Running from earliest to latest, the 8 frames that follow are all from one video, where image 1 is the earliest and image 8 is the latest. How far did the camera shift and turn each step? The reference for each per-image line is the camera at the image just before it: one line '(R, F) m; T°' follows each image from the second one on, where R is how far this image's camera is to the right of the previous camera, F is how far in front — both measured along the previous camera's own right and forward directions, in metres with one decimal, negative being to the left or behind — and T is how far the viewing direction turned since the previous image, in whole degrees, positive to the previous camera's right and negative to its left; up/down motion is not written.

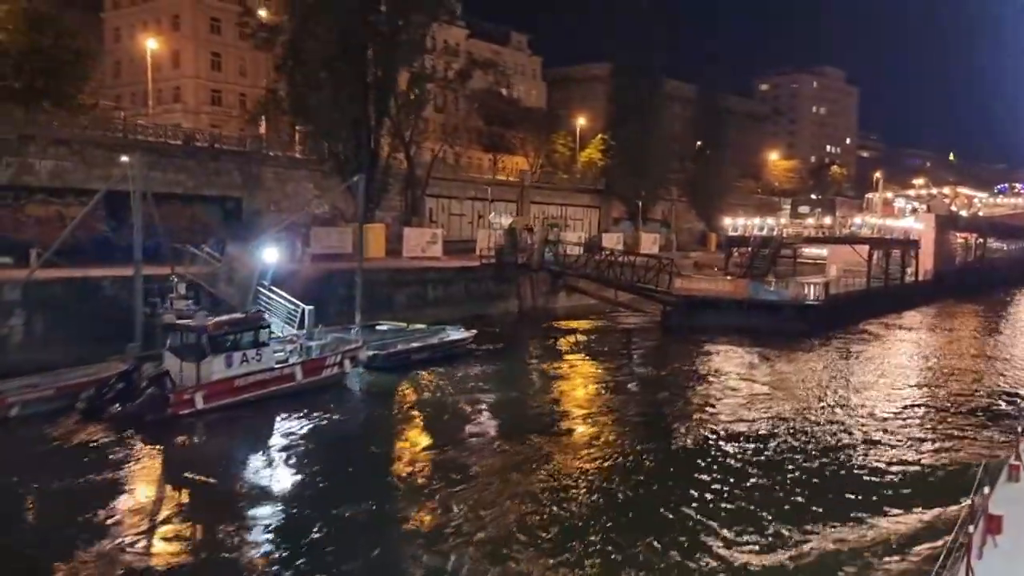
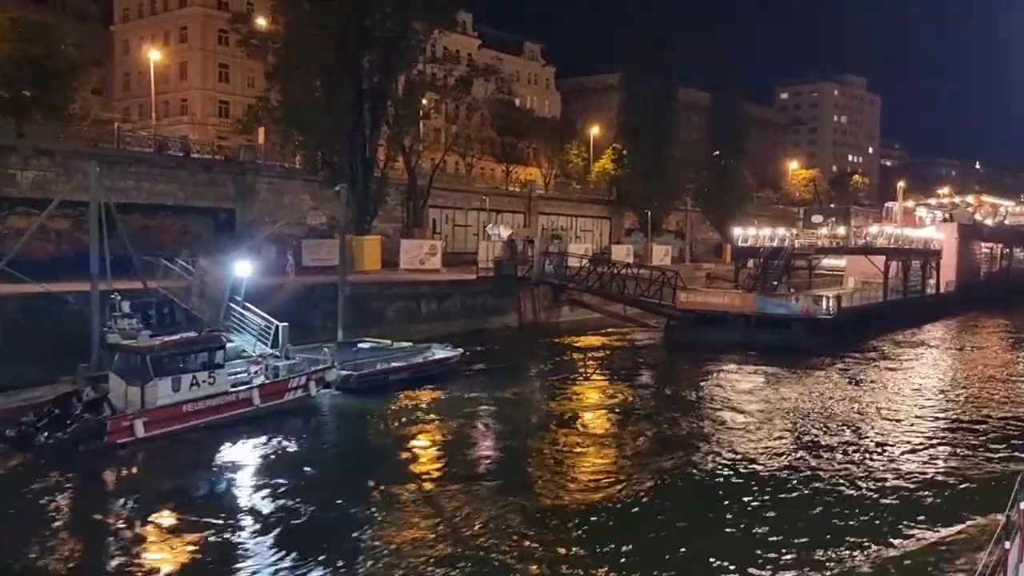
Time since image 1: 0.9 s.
(+1.0, +1.6) m; -1°
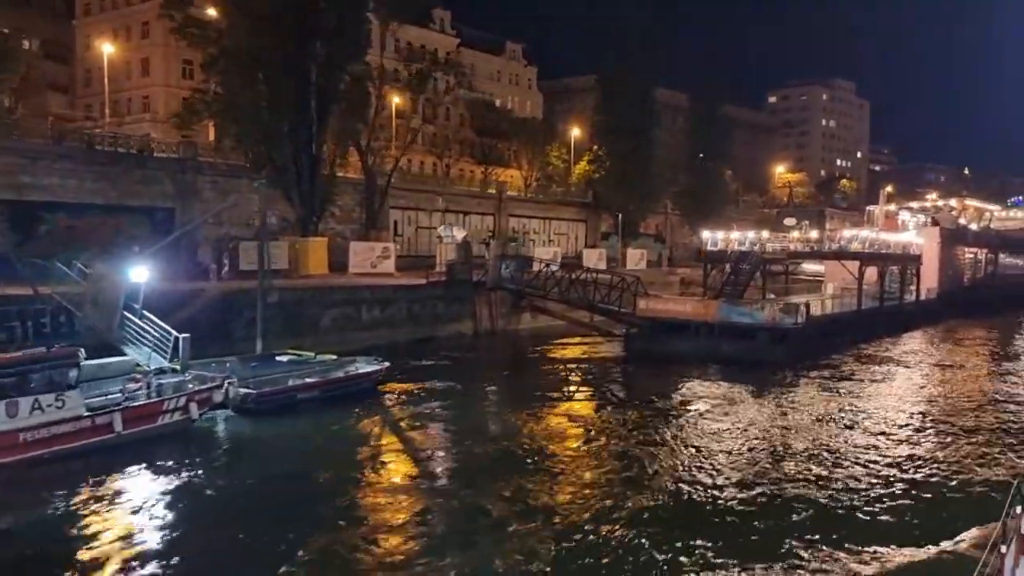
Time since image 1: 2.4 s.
(+1.7, +2.4) m; 0°
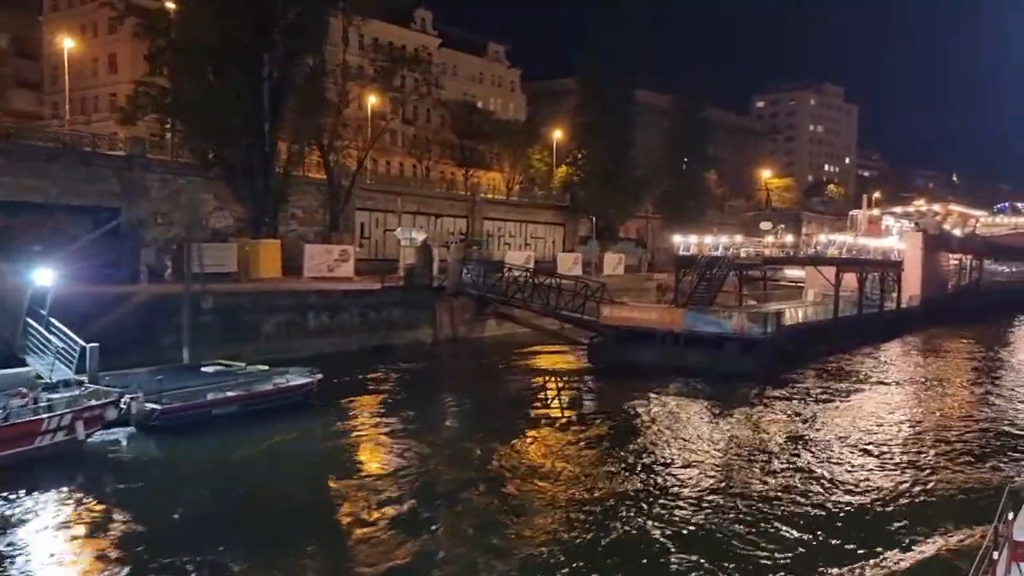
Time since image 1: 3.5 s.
(+1.2, +1.8) m; +1°
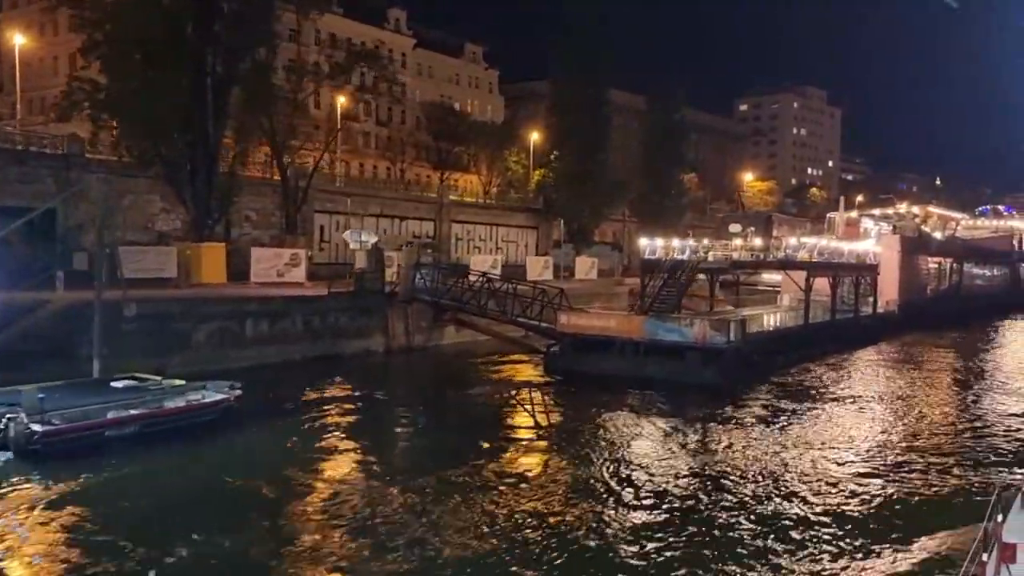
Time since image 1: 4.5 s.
(+1.2, +1.8) m; +1°
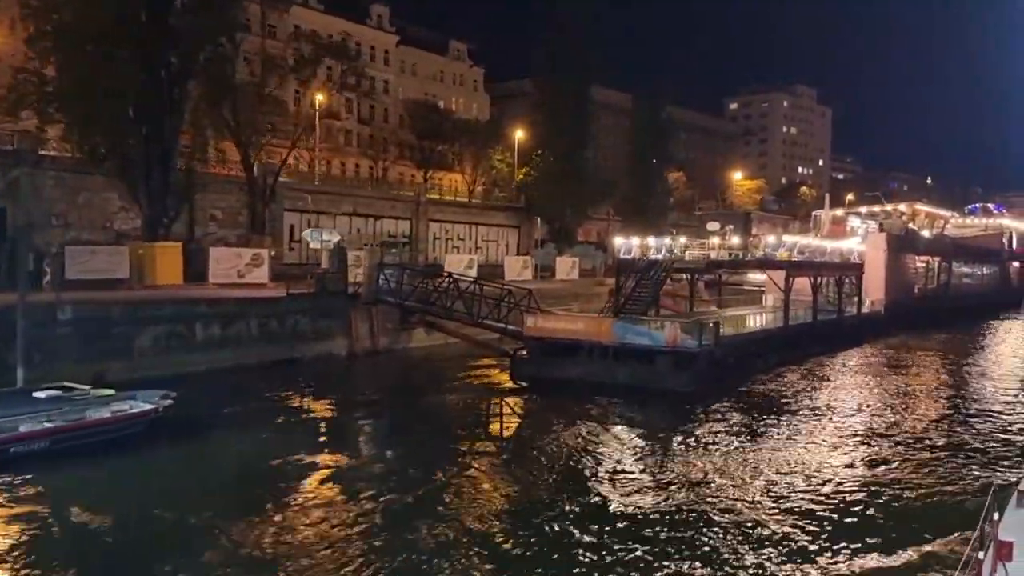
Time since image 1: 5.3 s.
(+0.9, +1.4) m; 0°
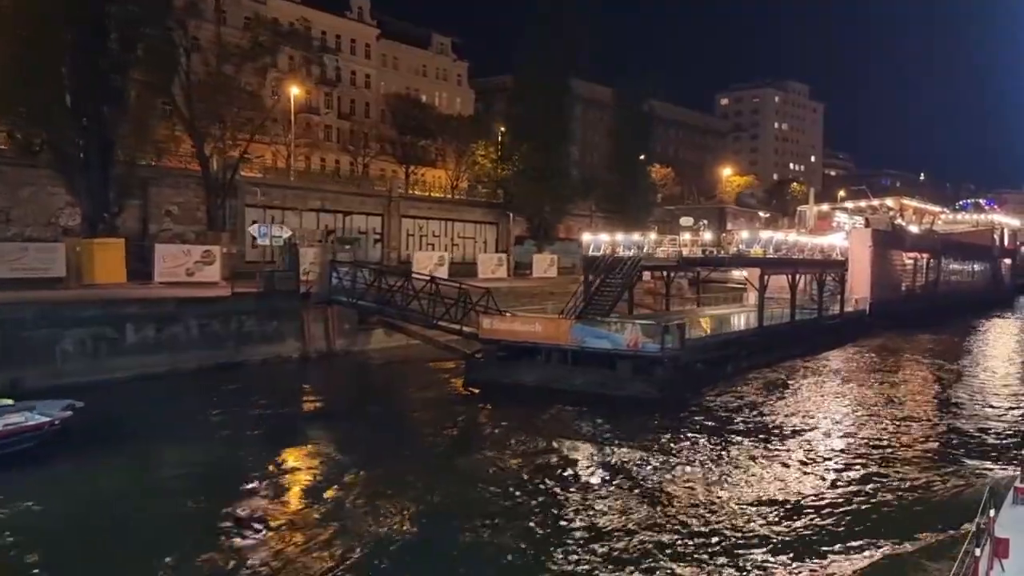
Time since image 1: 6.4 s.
(+1.2, +1.8) m; 0°
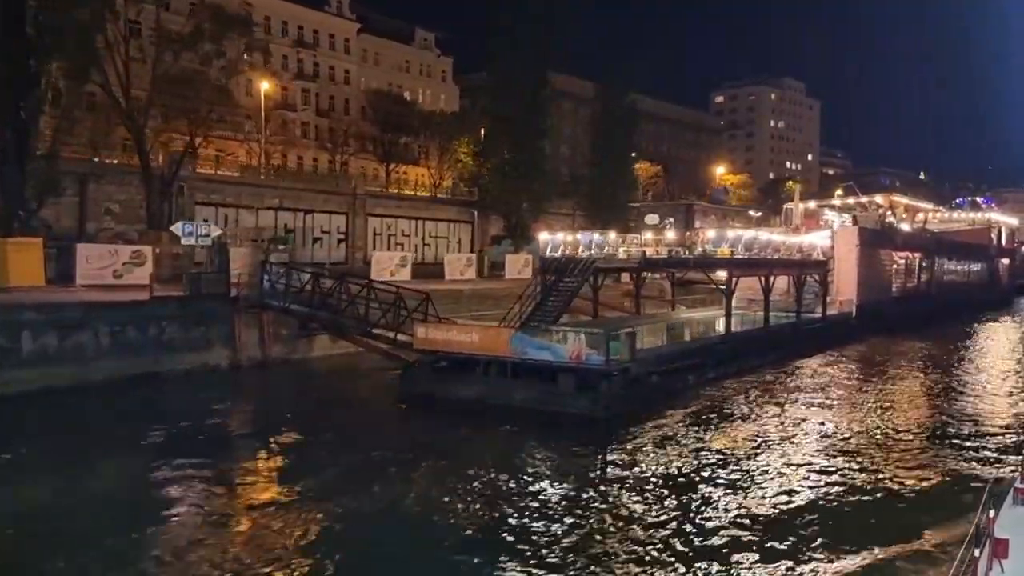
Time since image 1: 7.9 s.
(+1.7, +2.5) m; 0°
